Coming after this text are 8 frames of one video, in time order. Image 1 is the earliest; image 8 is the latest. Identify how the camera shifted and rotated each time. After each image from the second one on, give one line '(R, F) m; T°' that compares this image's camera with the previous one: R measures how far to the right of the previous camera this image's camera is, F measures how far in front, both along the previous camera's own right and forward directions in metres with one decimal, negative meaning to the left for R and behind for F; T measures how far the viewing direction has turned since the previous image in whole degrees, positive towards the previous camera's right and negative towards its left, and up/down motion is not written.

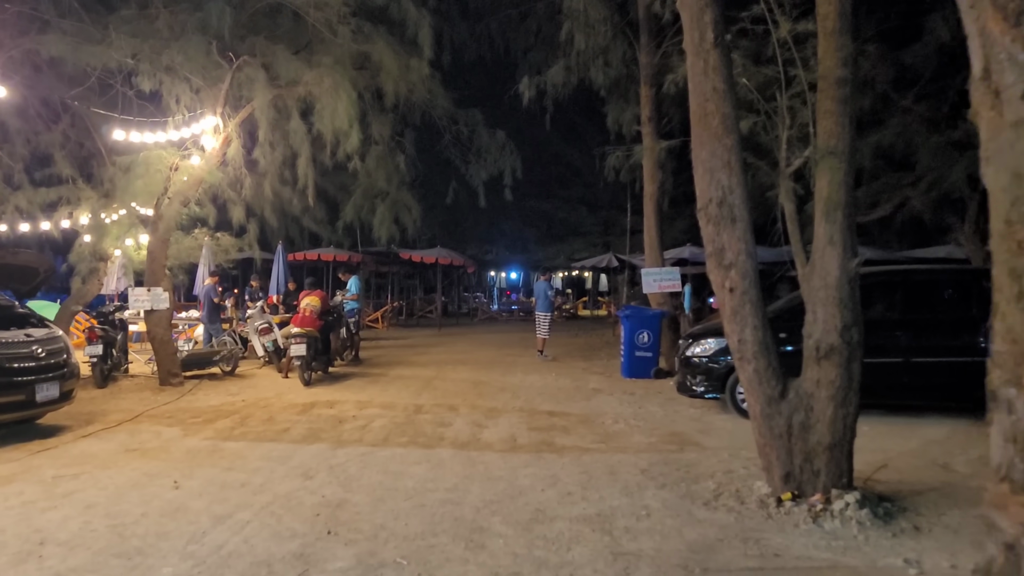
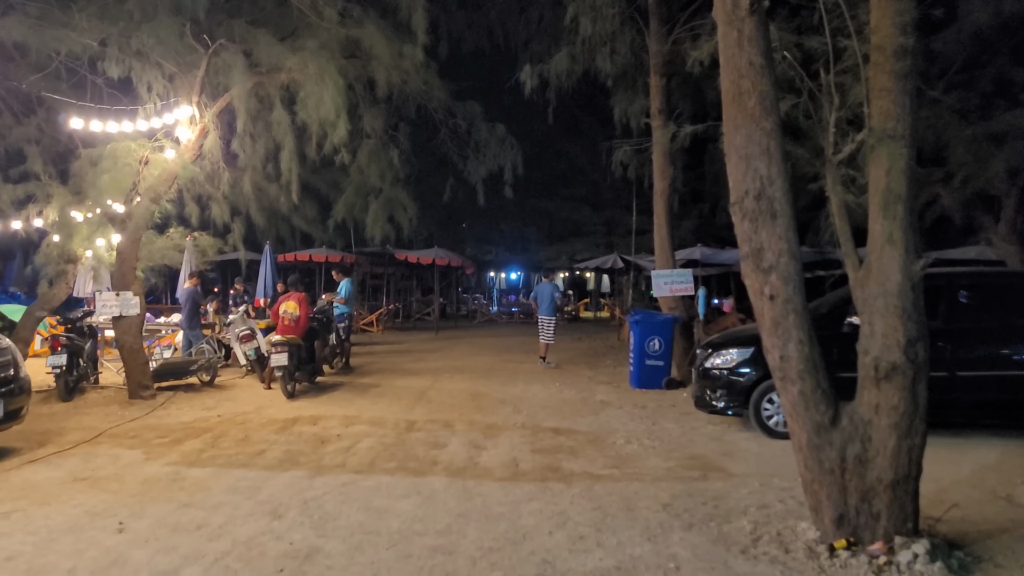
(0.0, +1.0) m; 0°
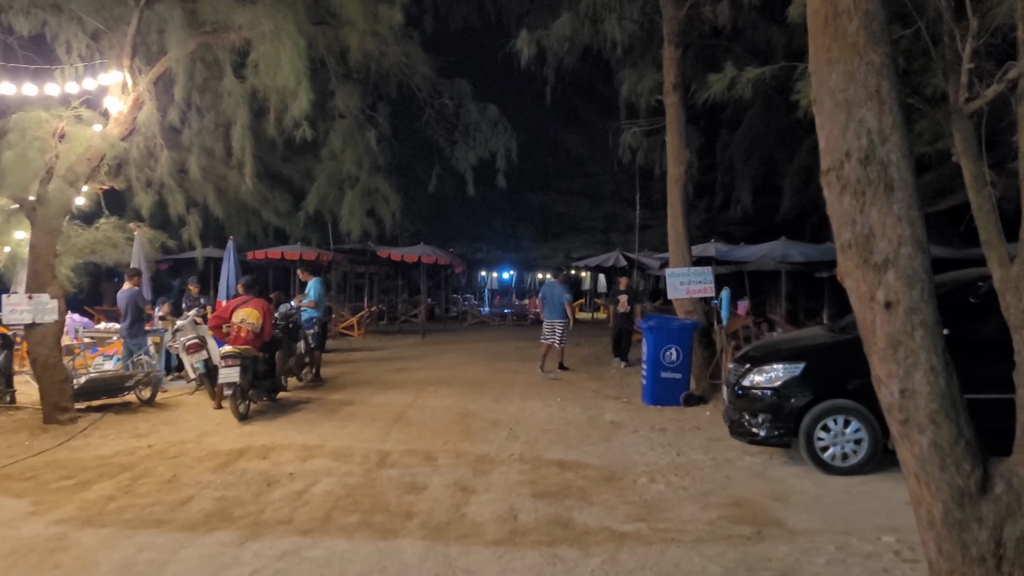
(0.0, +1.8) m; +1°
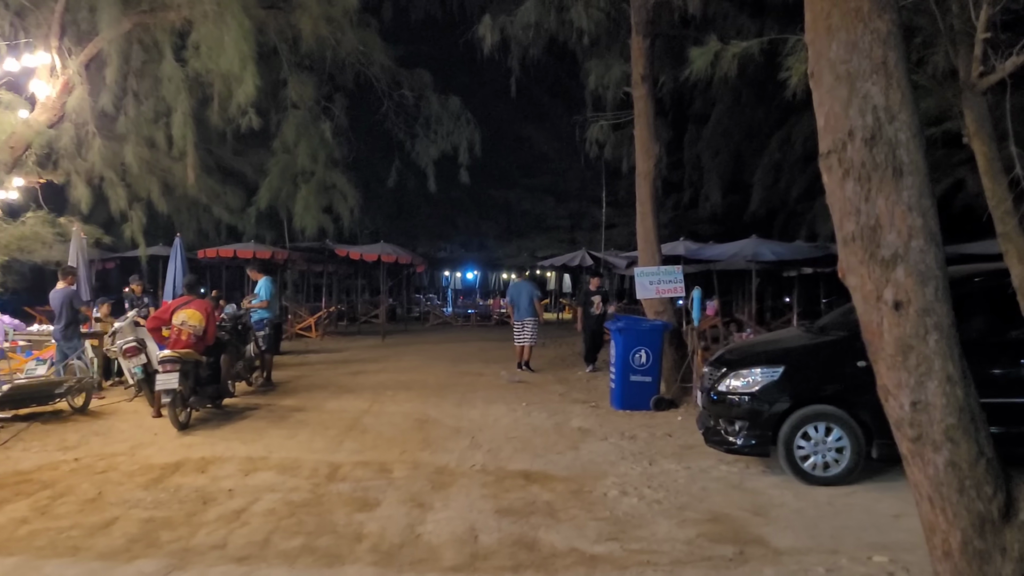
(0.0, +0.5) m; +2°
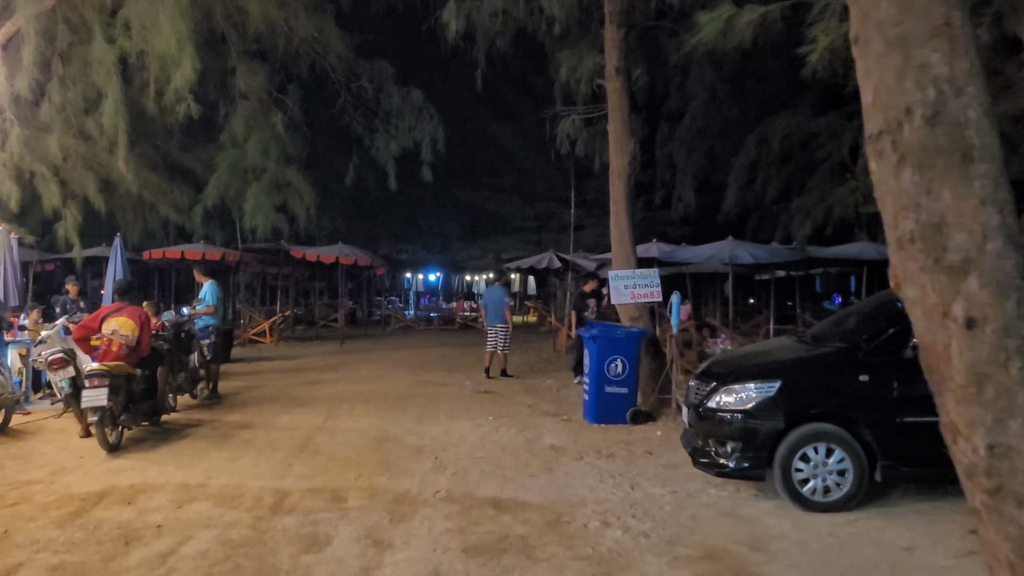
(0.0, +0.7) m; +3°
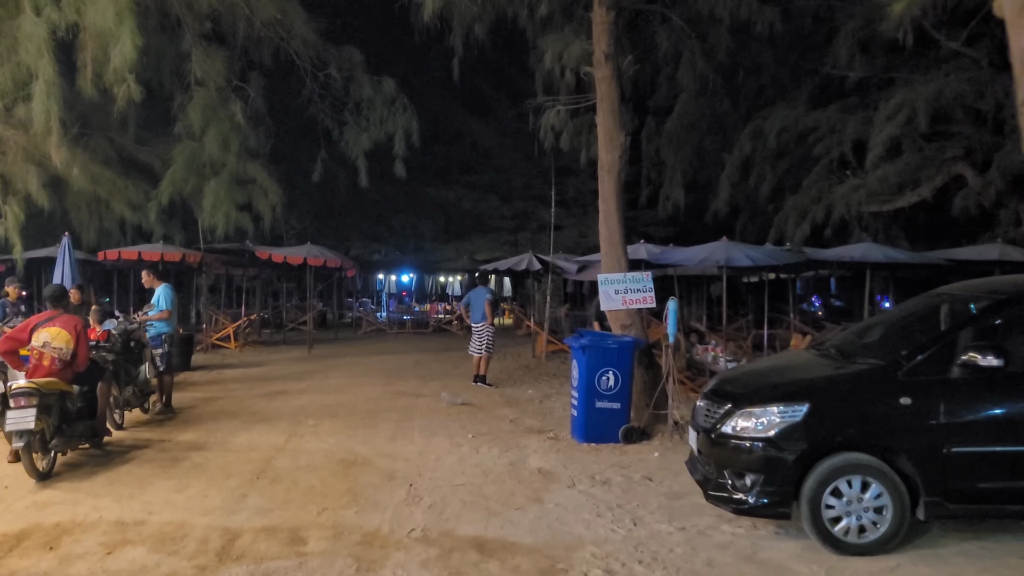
(-0.1, +0.9) m; +2°
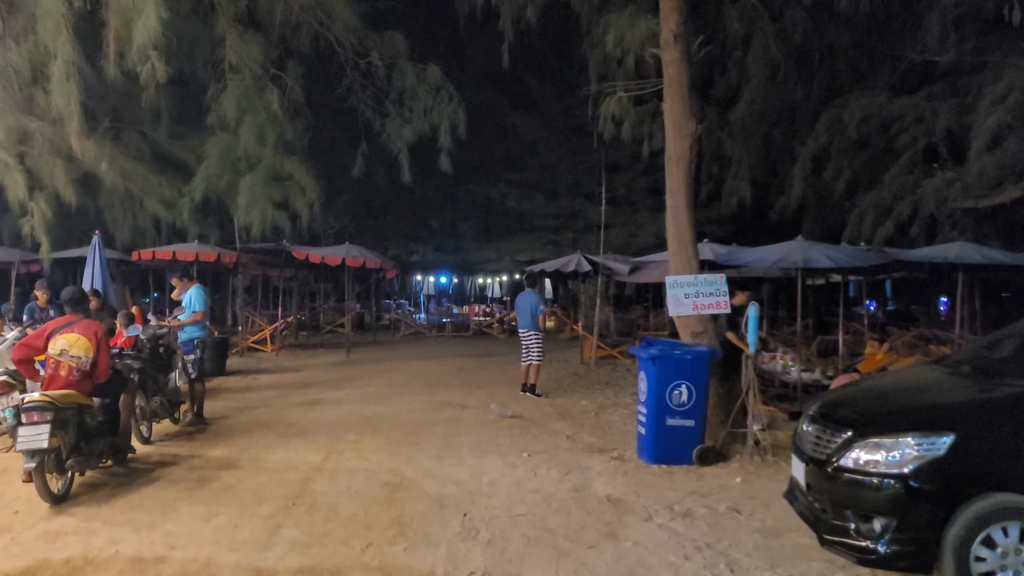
(-0.3, +0.9) m; -2°
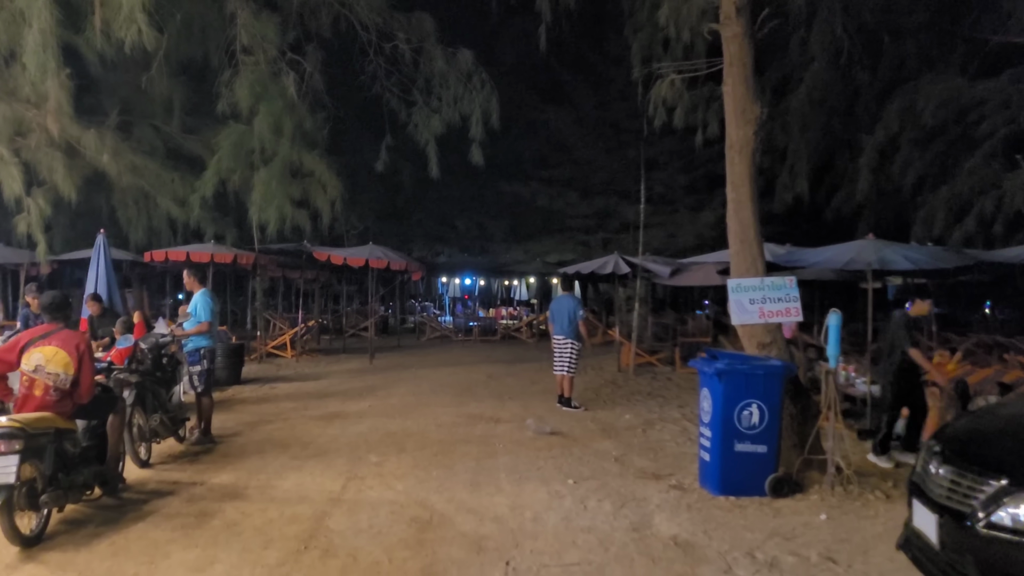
(-0.2, +1.0) m; -2°
